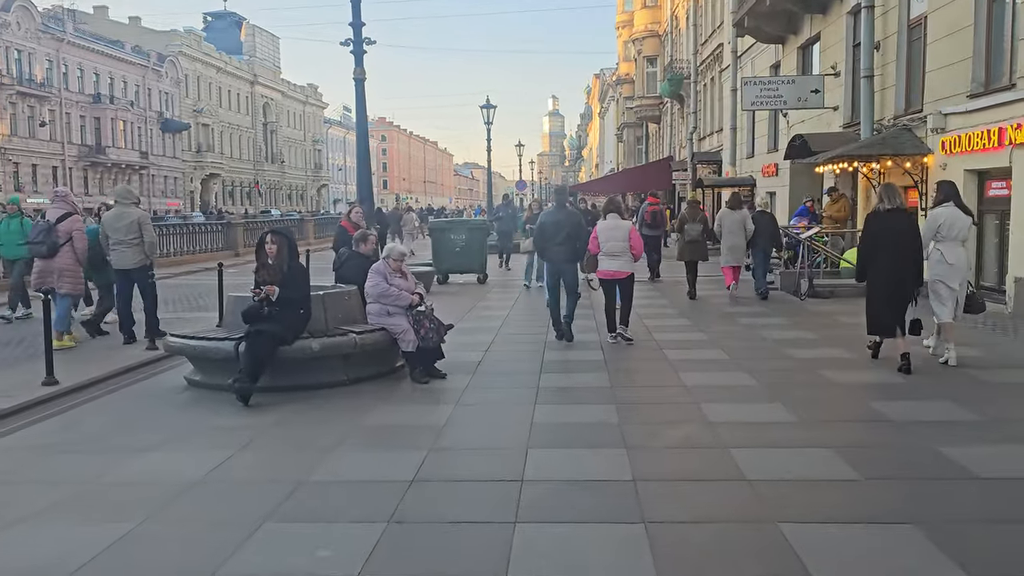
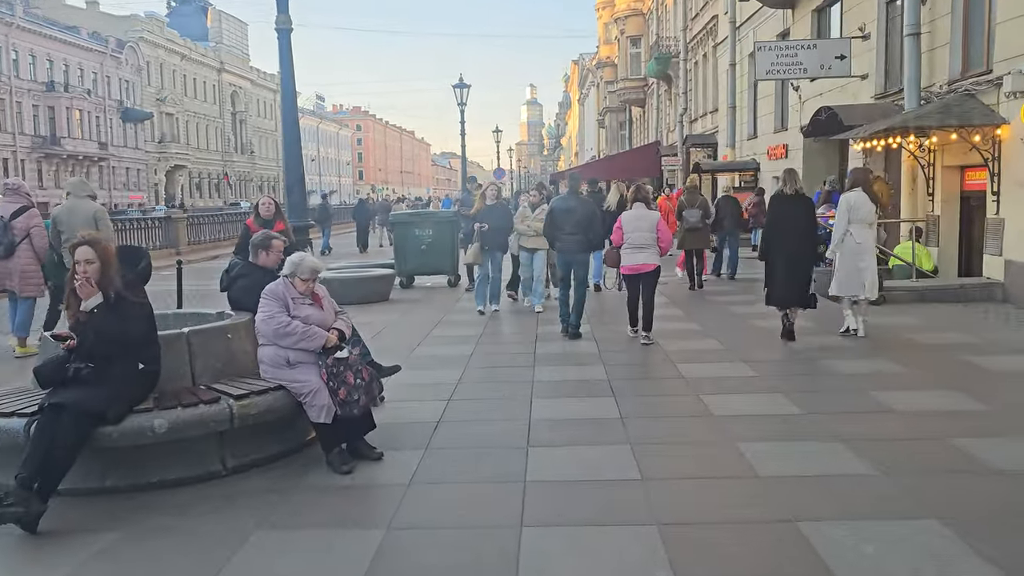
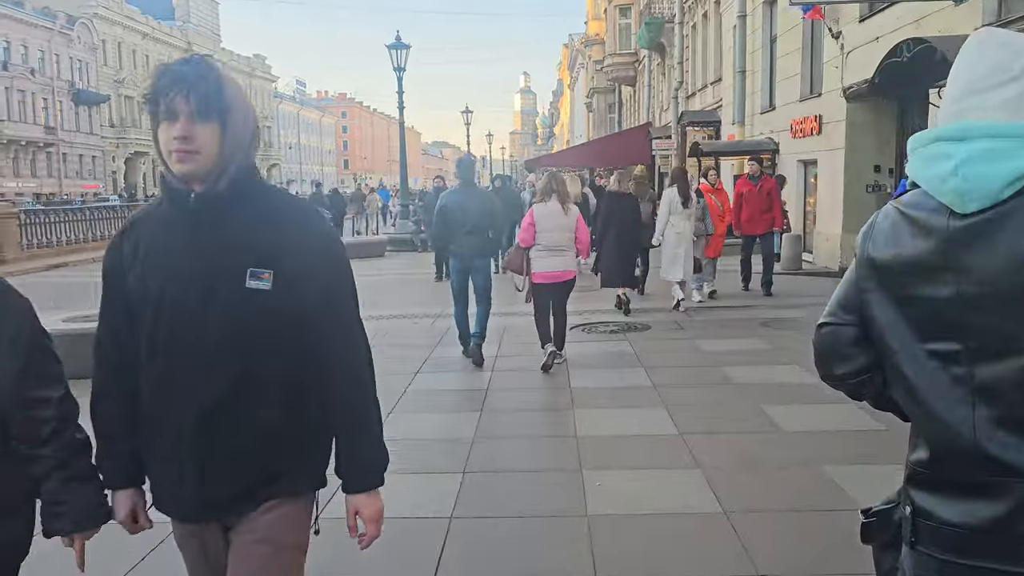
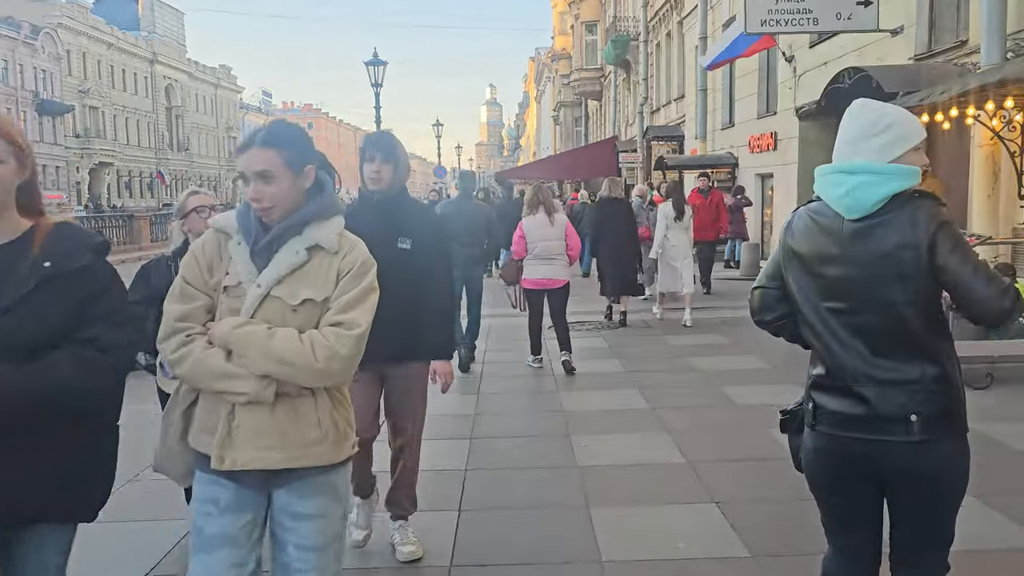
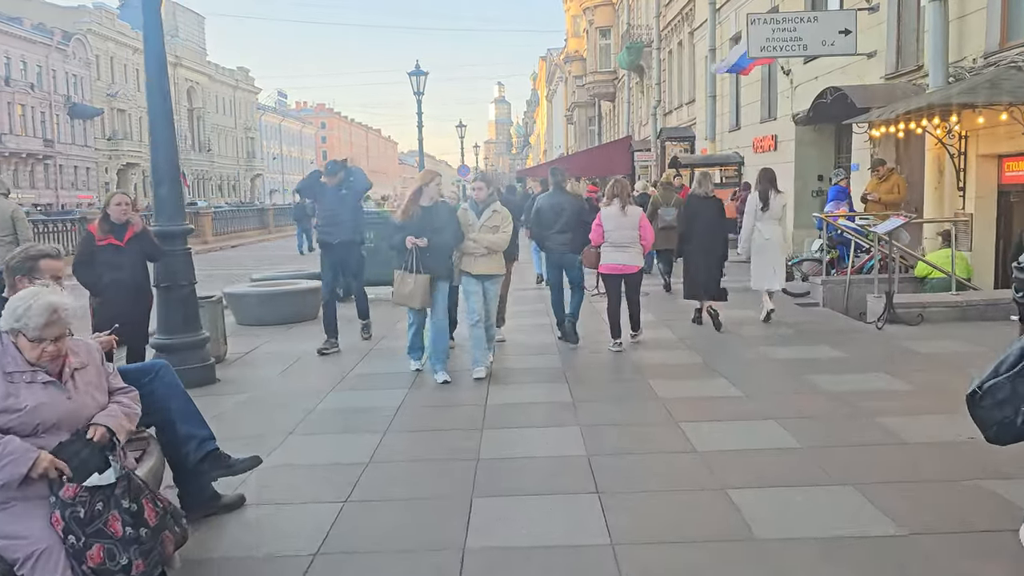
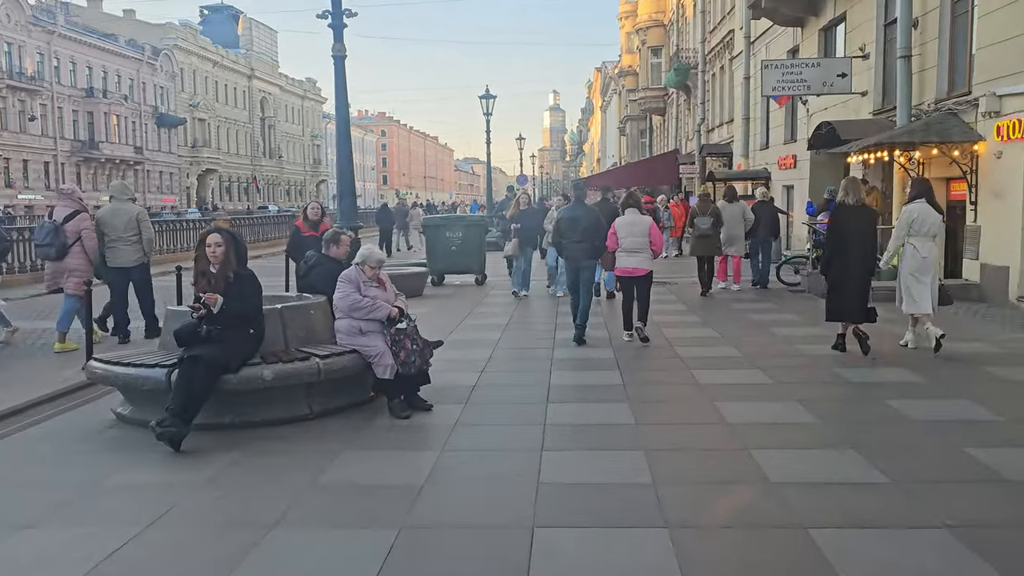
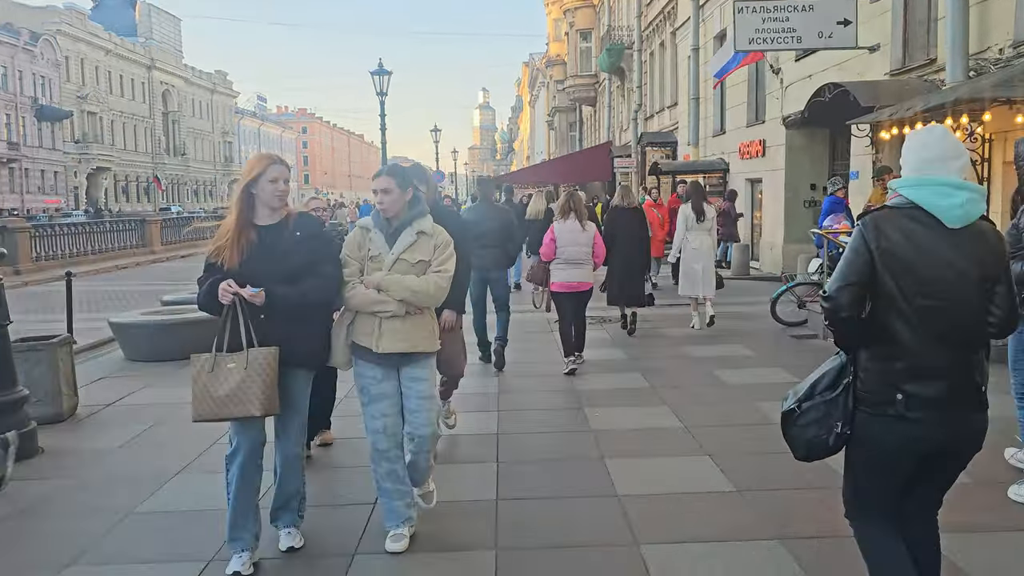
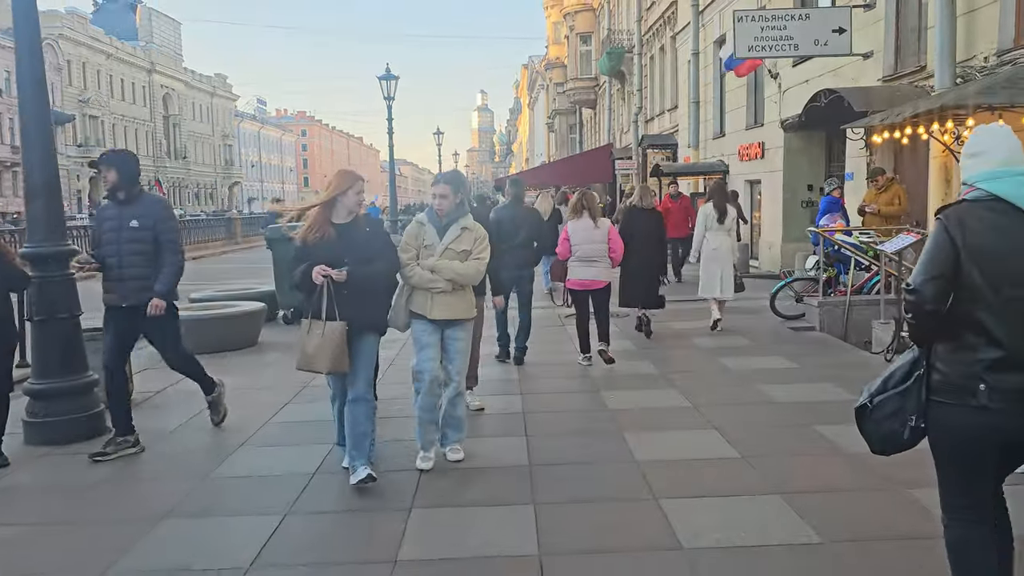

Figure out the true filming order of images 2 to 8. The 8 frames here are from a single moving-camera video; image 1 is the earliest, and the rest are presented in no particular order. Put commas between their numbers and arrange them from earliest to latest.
6, 2, 5, 8, 7, 4, 3
